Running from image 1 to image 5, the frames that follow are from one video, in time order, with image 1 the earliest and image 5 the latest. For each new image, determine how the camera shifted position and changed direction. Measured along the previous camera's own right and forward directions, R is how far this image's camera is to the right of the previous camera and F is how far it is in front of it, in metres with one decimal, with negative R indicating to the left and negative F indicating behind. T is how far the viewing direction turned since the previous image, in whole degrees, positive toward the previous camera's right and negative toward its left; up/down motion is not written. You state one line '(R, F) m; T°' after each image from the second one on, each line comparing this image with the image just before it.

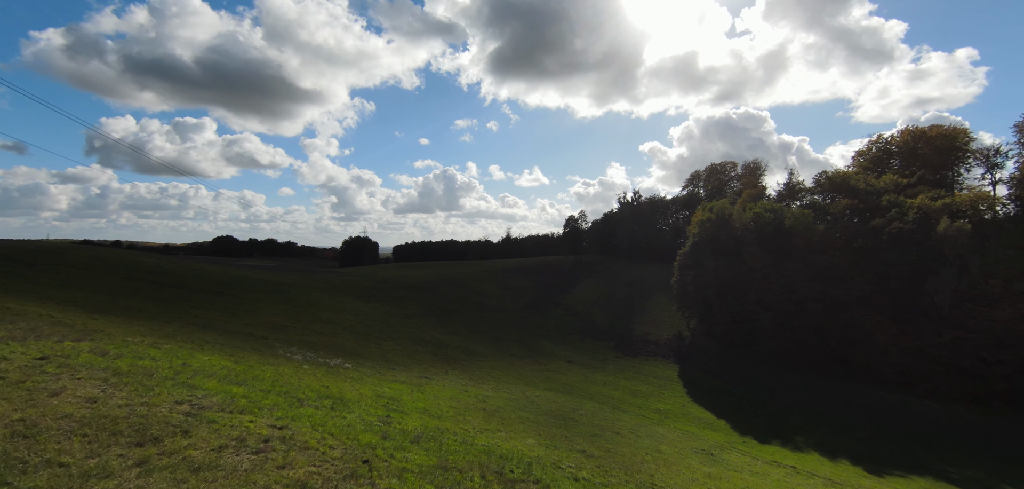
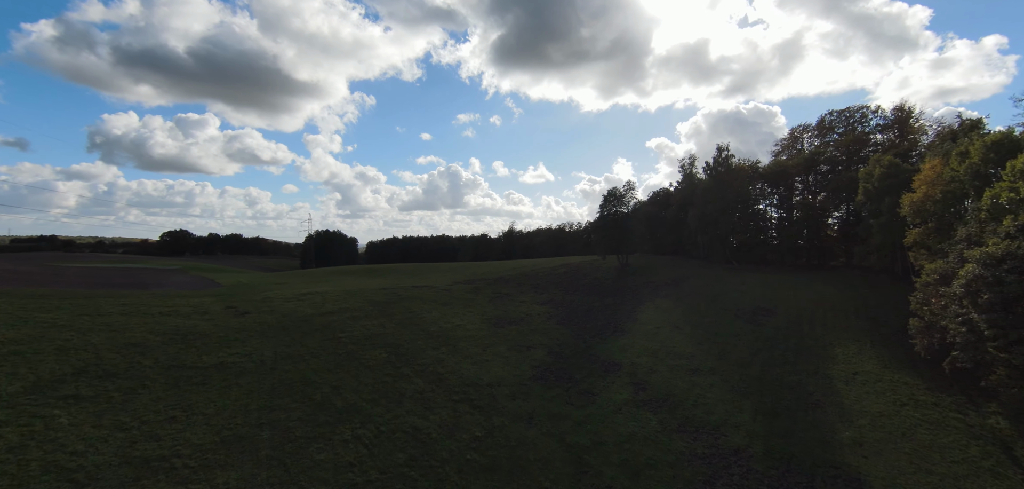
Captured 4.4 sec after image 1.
(+0.4, +32.2) m; 0°
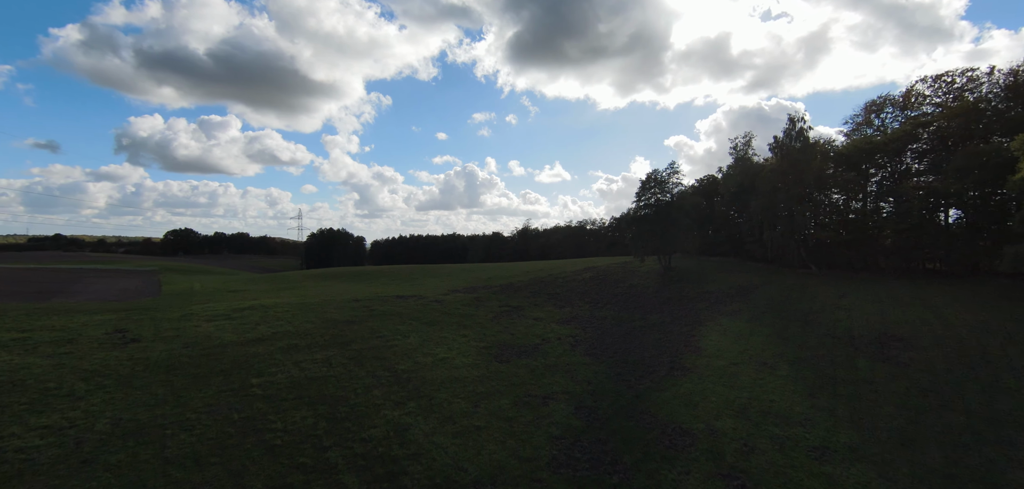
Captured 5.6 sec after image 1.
(+0.3, +9.6) m; -2°
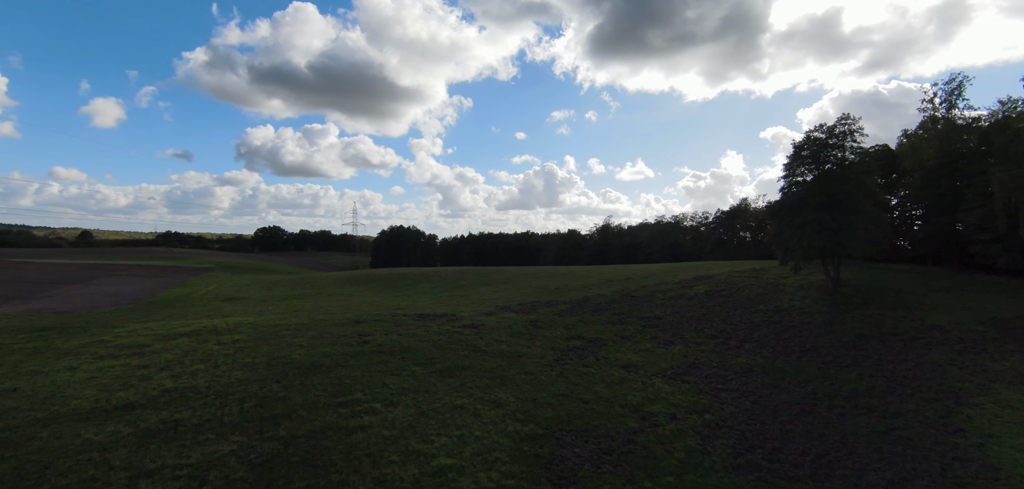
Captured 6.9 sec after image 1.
(+0.2, +10.8) m; -9°
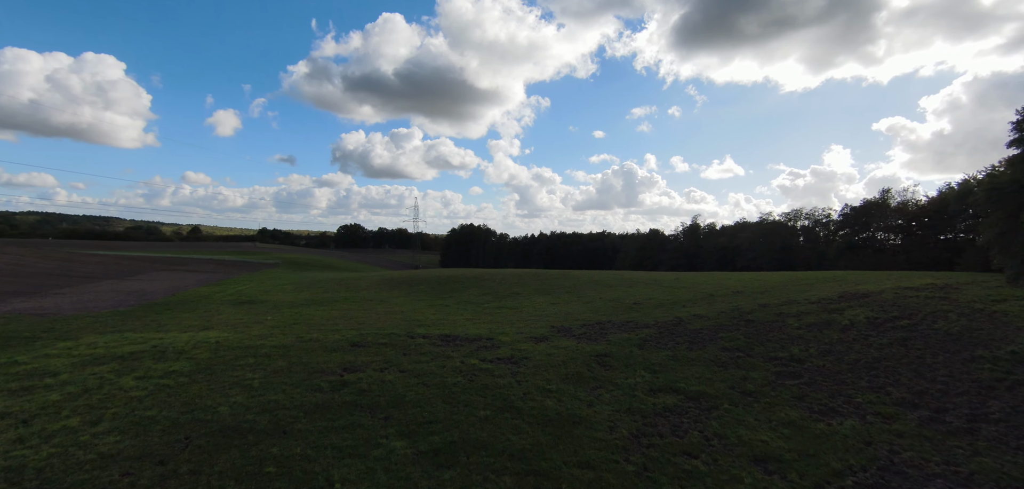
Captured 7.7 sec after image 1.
(+0.5, +6.4) m; -8°
